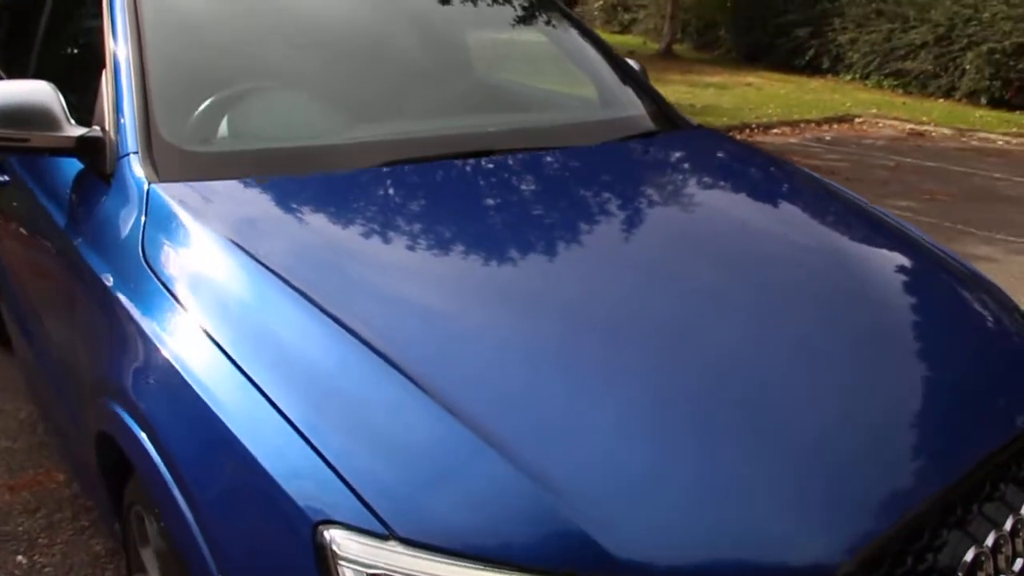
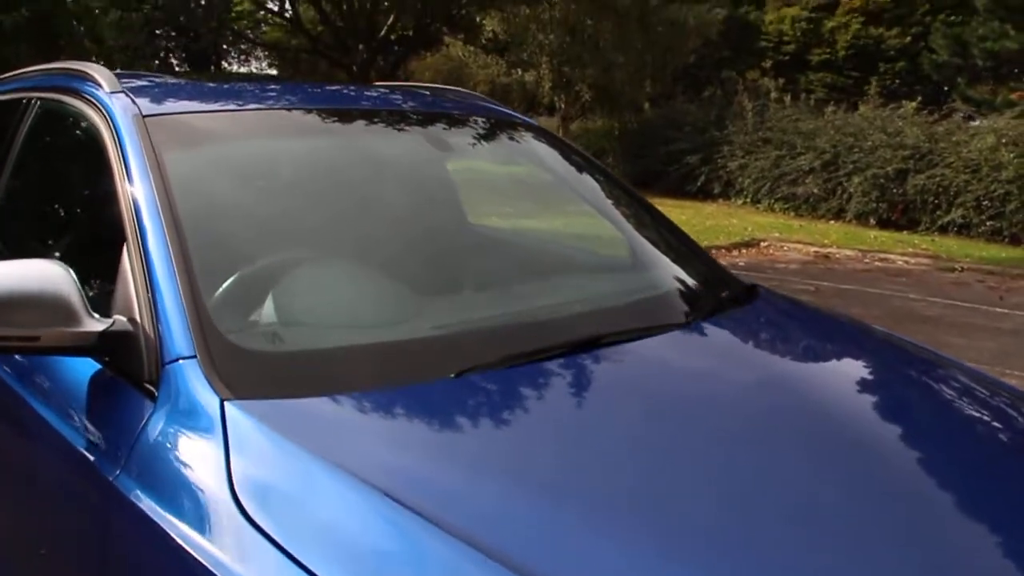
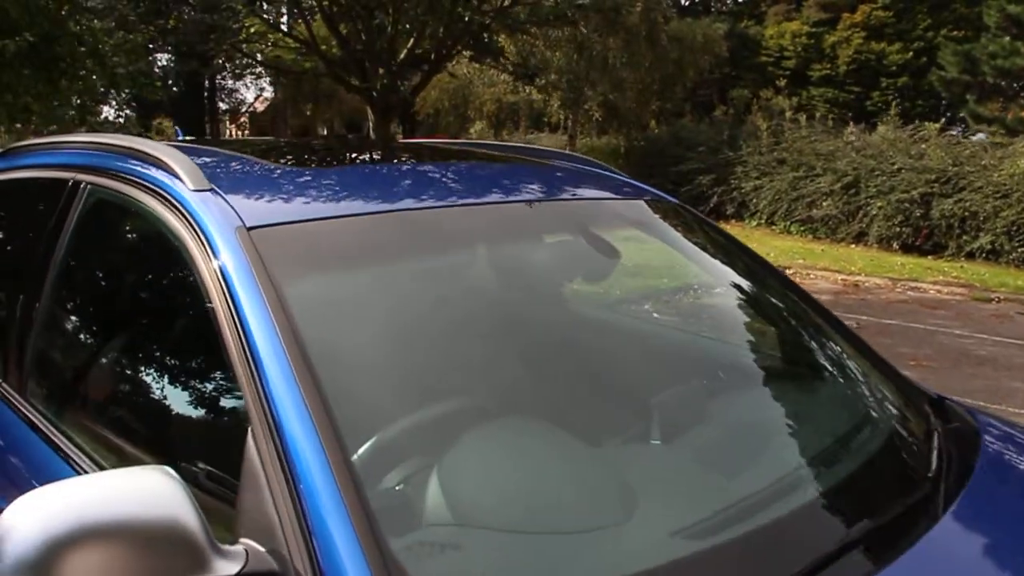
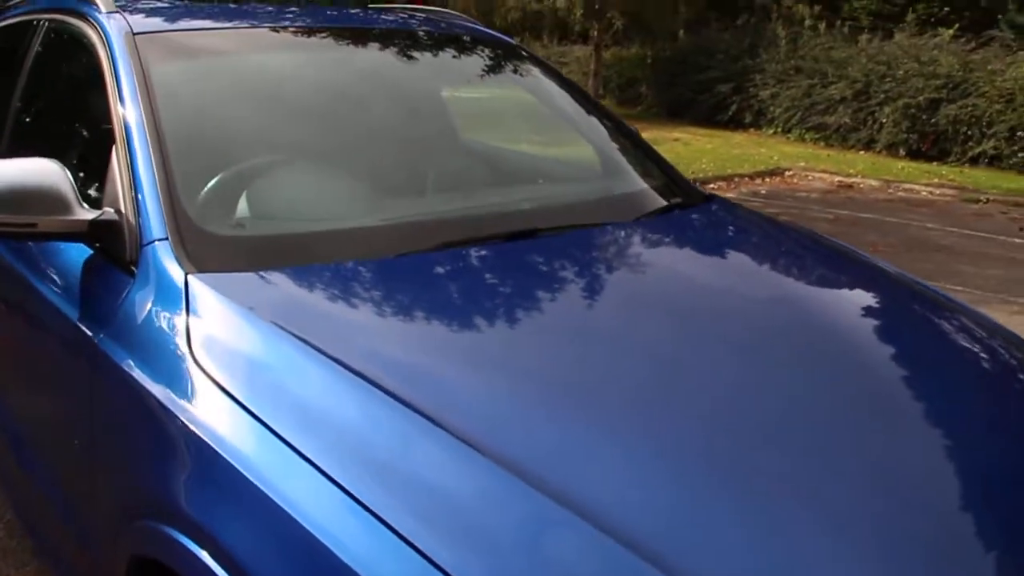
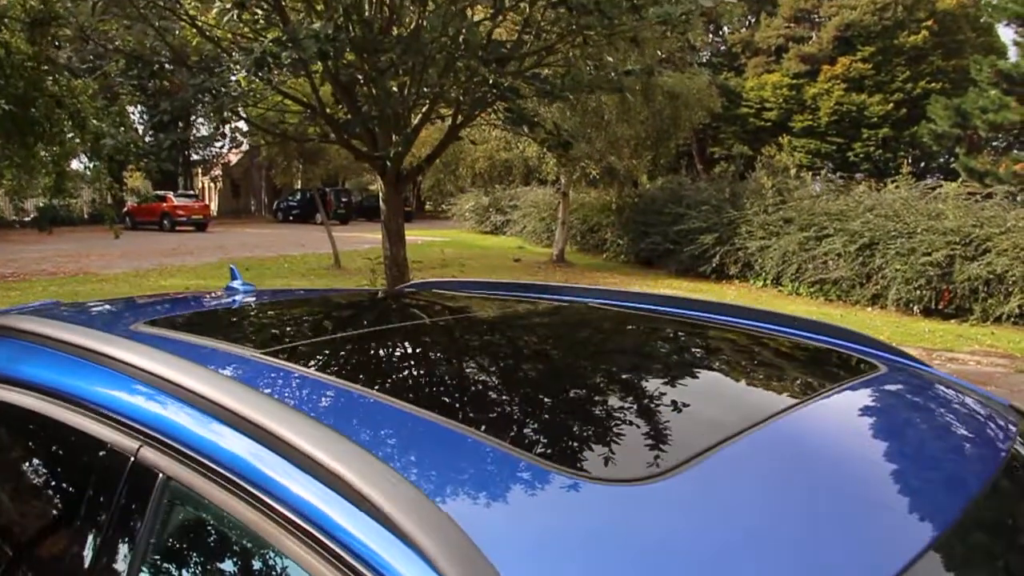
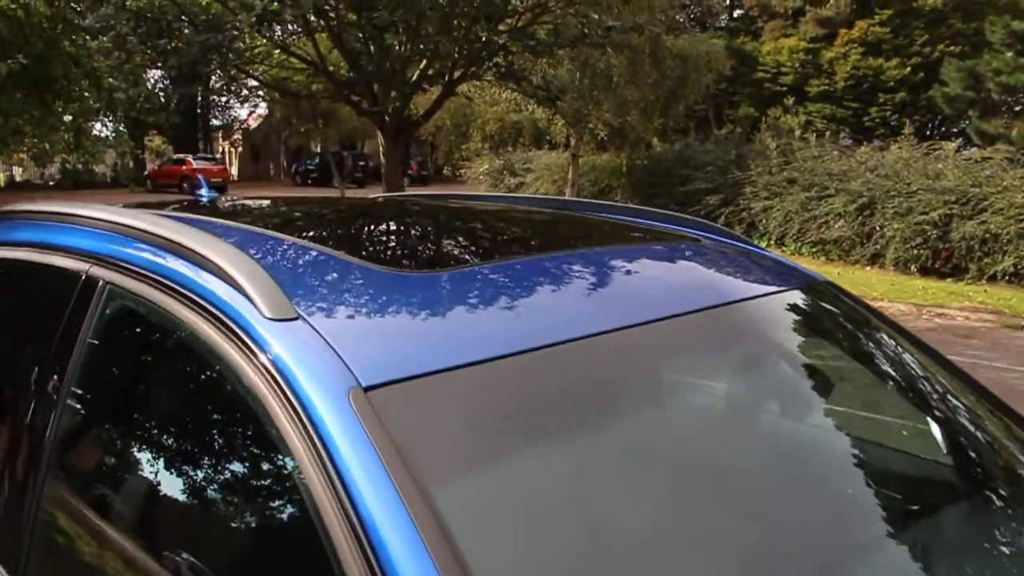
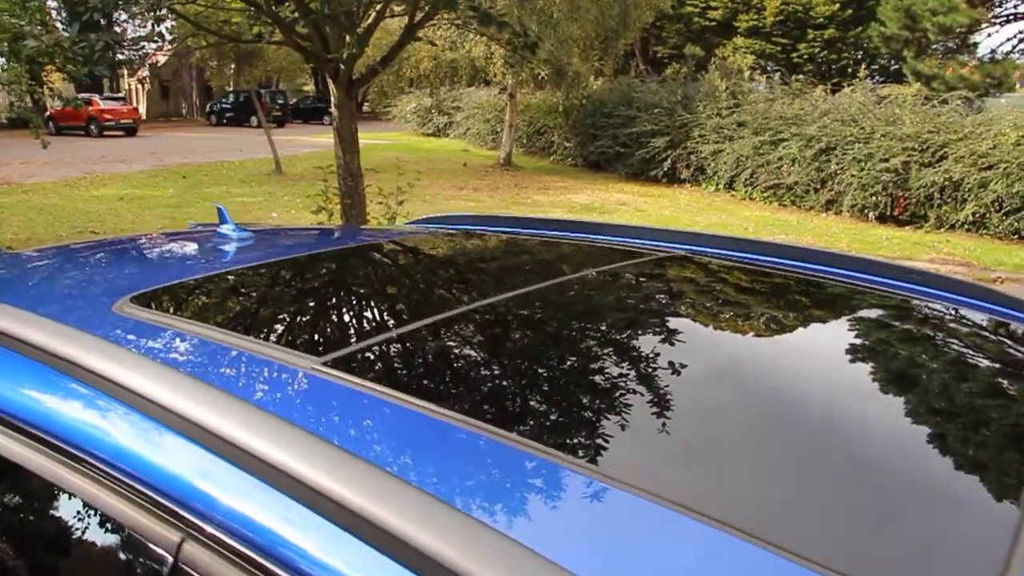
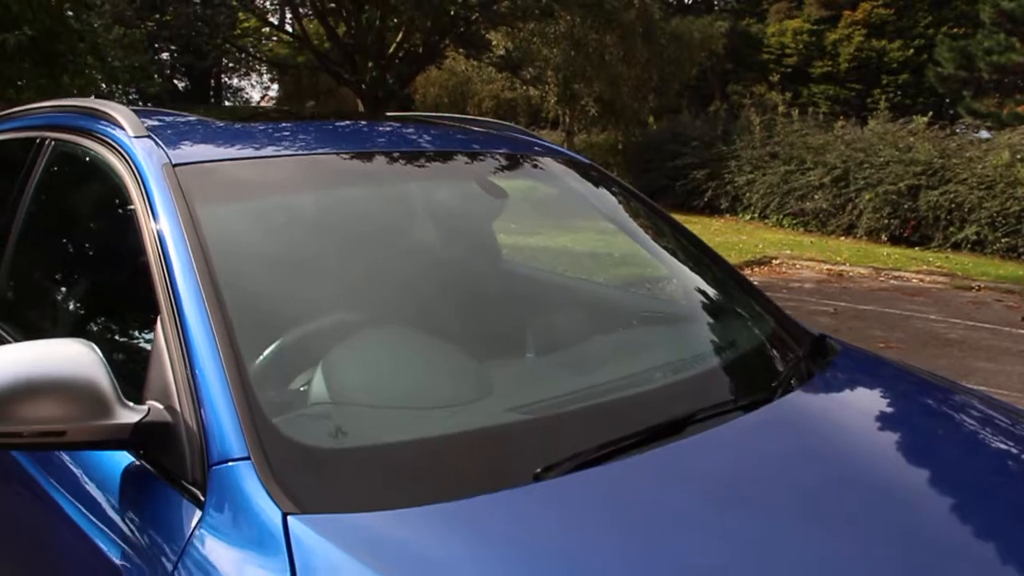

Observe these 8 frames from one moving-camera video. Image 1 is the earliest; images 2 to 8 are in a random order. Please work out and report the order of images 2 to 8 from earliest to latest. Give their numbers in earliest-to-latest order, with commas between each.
4, 2, 8, 3, 6, 5, 7
